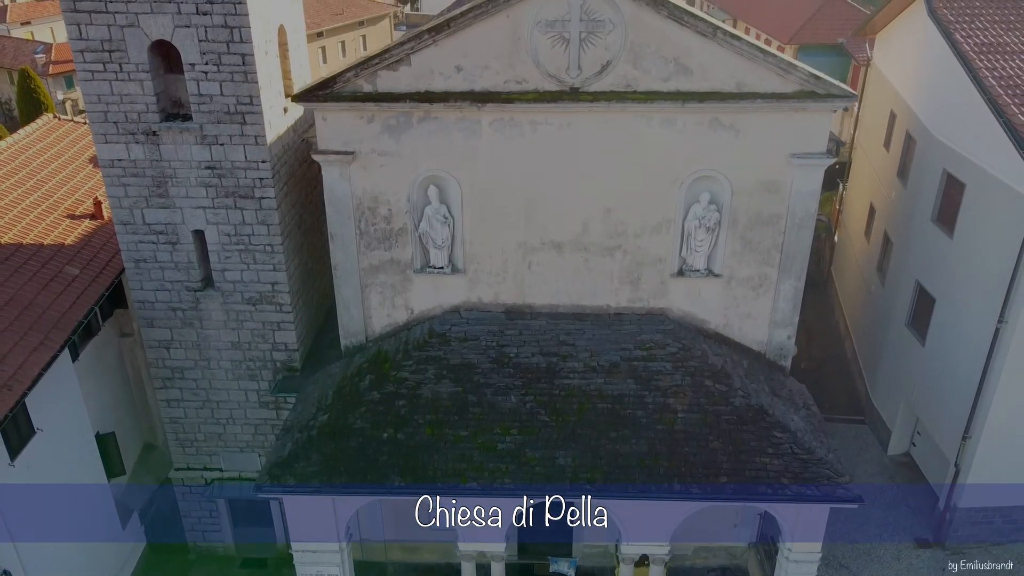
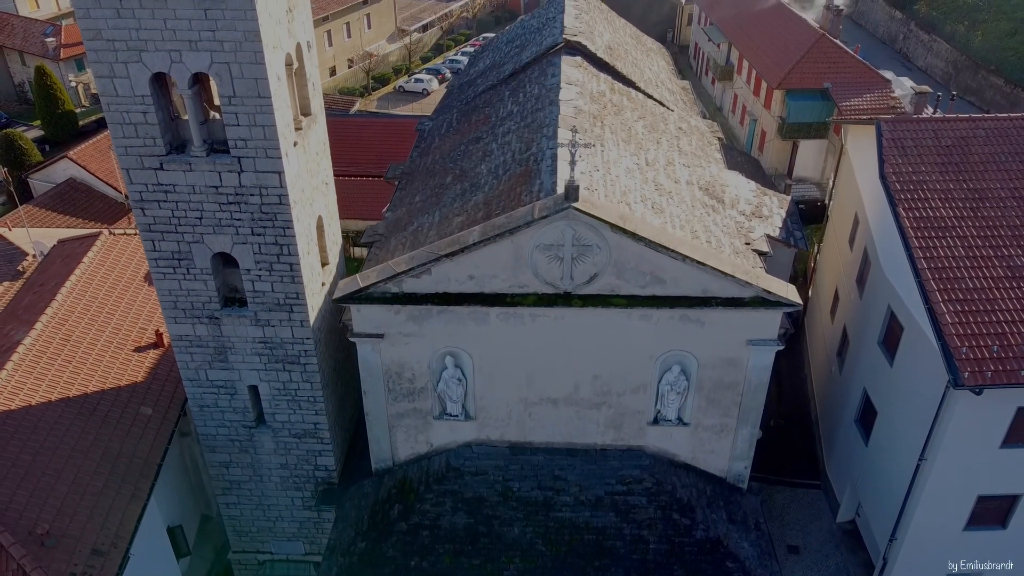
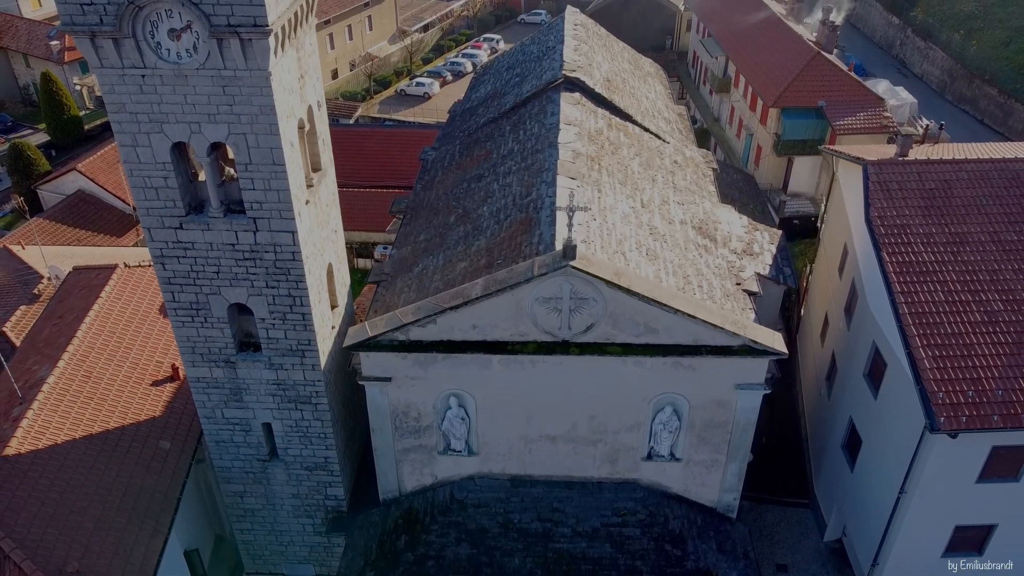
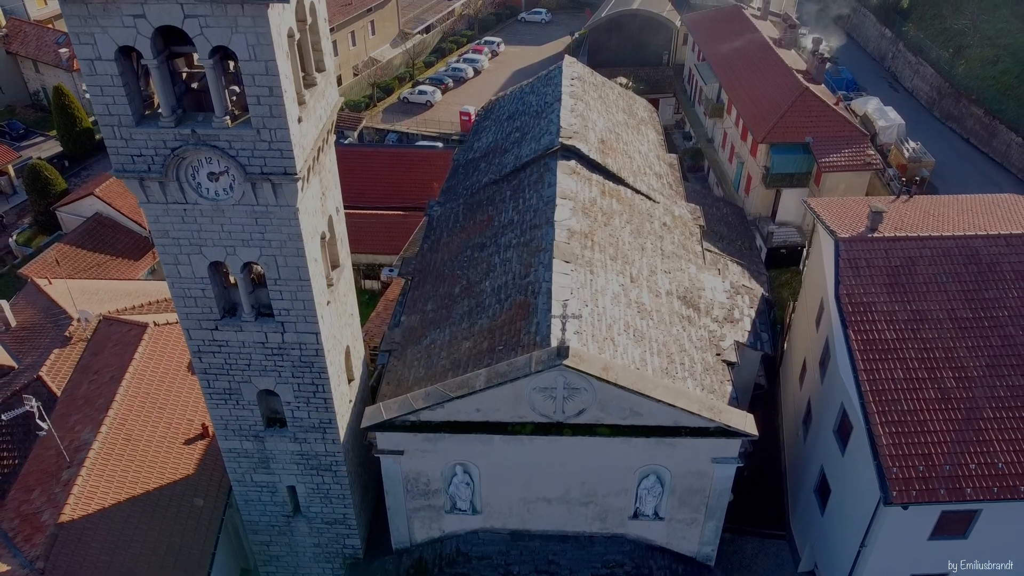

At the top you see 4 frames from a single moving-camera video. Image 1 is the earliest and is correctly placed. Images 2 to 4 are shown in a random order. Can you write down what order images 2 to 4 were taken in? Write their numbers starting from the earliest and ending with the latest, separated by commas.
2, 3, 4
